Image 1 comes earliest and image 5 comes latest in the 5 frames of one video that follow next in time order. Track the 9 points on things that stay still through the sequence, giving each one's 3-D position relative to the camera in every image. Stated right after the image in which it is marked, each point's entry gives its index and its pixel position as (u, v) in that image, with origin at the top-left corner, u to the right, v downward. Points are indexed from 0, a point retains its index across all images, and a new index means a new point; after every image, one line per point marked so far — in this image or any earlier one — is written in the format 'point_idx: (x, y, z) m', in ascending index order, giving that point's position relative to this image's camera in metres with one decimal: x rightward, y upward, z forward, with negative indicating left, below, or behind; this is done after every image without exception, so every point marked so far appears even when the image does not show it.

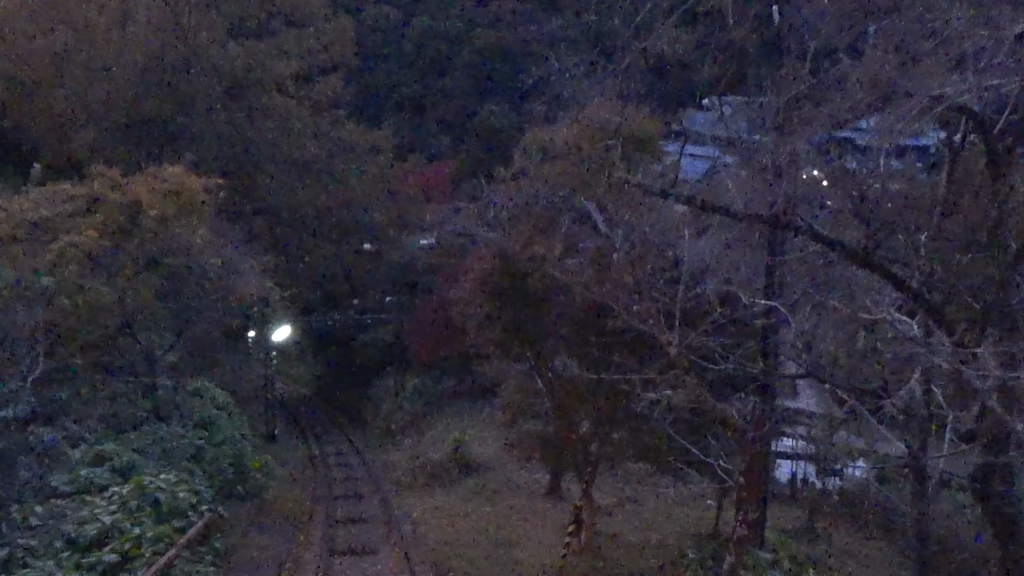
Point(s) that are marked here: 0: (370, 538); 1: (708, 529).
0: (-1.4, -2.4, +16.7) m
1: (+1.8, -2.2, +16.1) m
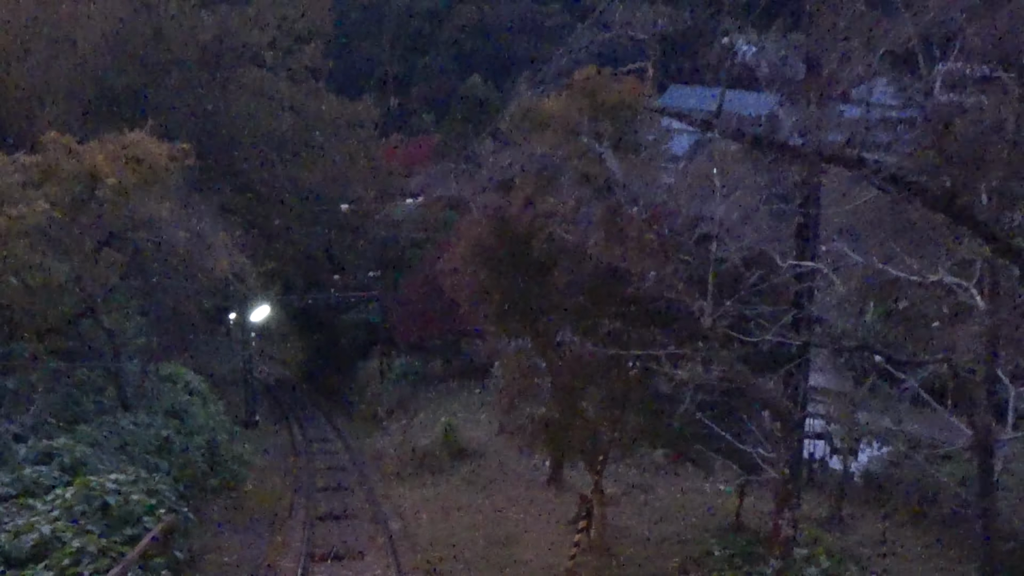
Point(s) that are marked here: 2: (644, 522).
0: (-1.4, -2.2, +15.1) m
1: (+1.8, -1.9, +14.5) m
2: (+1.1, -2.0, +15.0) m
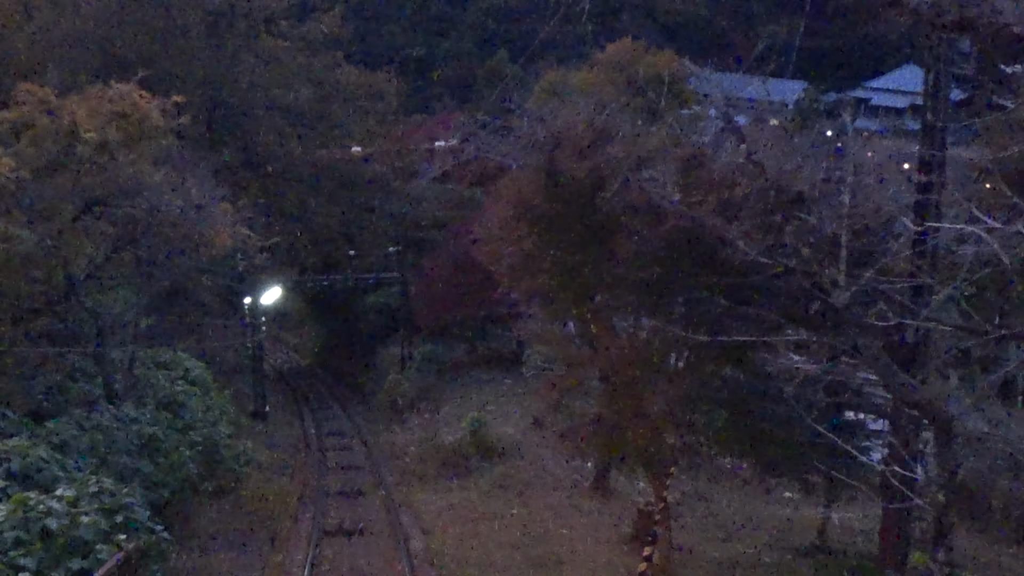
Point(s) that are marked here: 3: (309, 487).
0: (-1.0, -2.0, +12.8) m
1: (+2.1, -1.8, +12.1) m
2: (+1.5, -1.8, +12.7) m
3: (-2.1, -2.1, +18.3) m
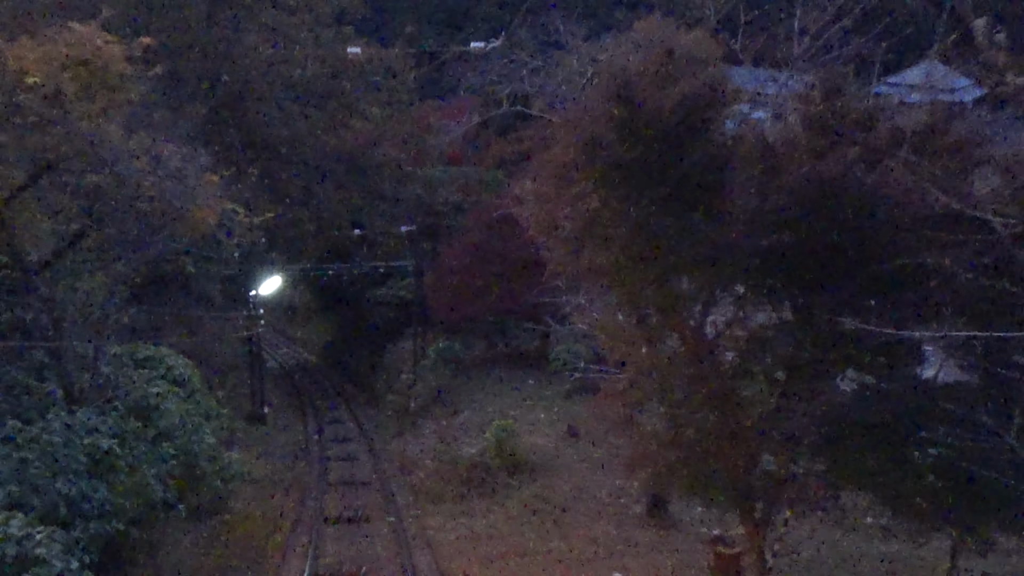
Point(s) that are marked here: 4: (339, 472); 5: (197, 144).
0: (-0.8, -1.9, +10.1) m
1: (+2.4, -1.7, +9.4) m
2: (+1.7, -1.7, +10.0) m
3: (-1.8, -2.0, +15.6) m
4: (-1.7, -1.9, +17.4) m
5: (-3.5, +1.6, +19.2) m
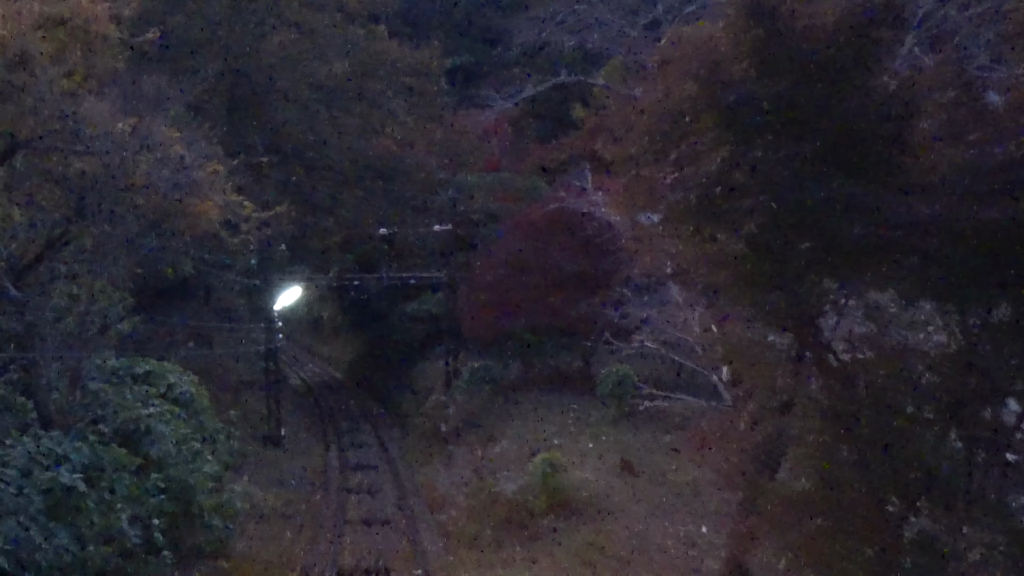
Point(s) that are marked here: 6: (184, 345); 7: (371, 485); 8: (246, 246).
0: (-0.5, -1.9, +7.9) m
1: (+2.6, -1.7, +7.2) m
2: (+2.0, -1.8, +7.8) m
3: (-1.5, -2.0, +13.5) m
4: (-1.3, -2.0, +15.2) m
5: (-3.0, +1.5, +17.2) m
6: (-3.4, -0.6, +18.4) m
7: (-1.4, -1.9, +16.9) m
8: (-2.8, +0.5, +18.6) m
